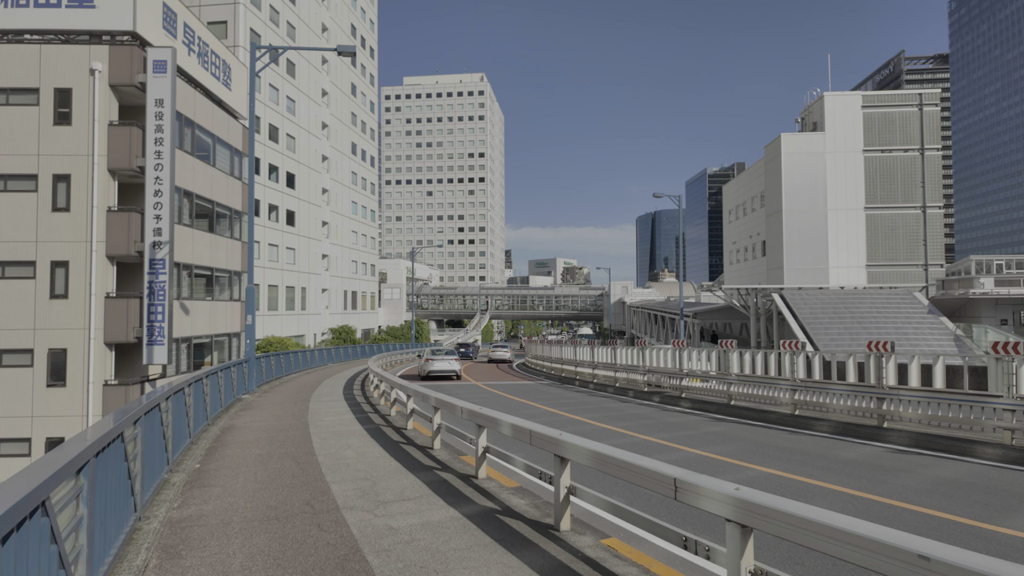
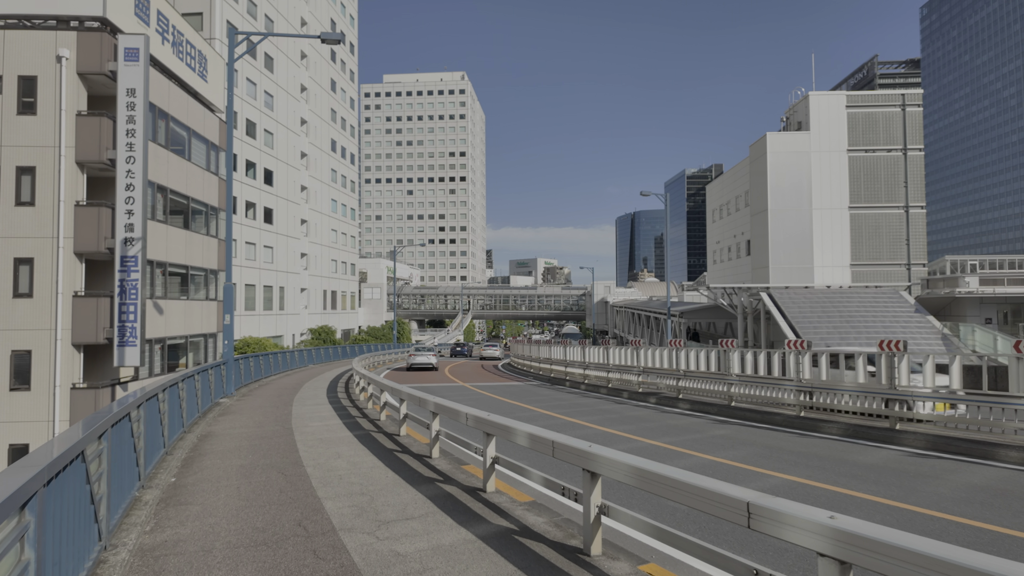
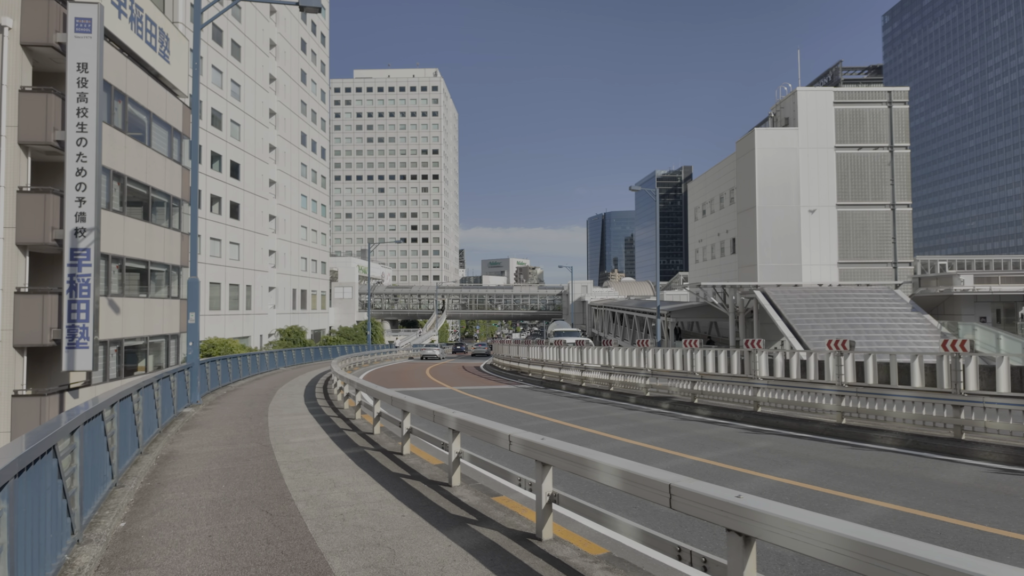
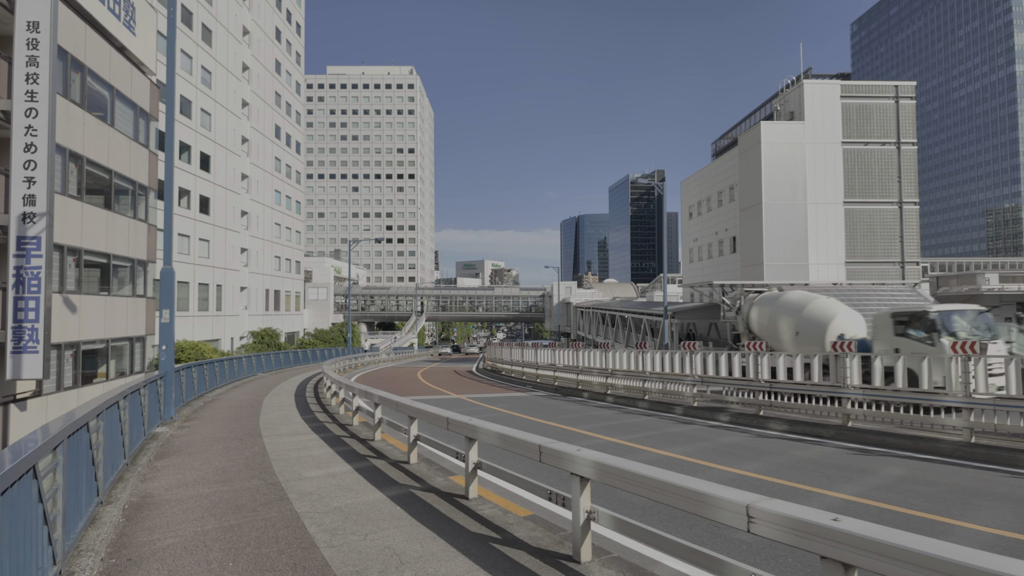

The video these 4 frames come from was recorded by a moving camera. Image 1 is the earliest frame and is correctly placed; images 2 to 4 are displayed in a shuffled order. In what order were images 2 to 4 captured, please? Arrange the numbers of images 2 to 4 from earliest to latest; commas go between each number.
2, 3, 4
